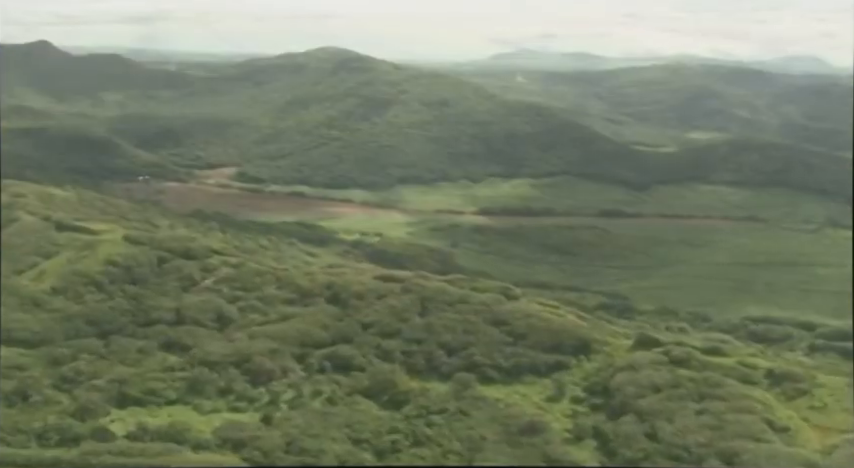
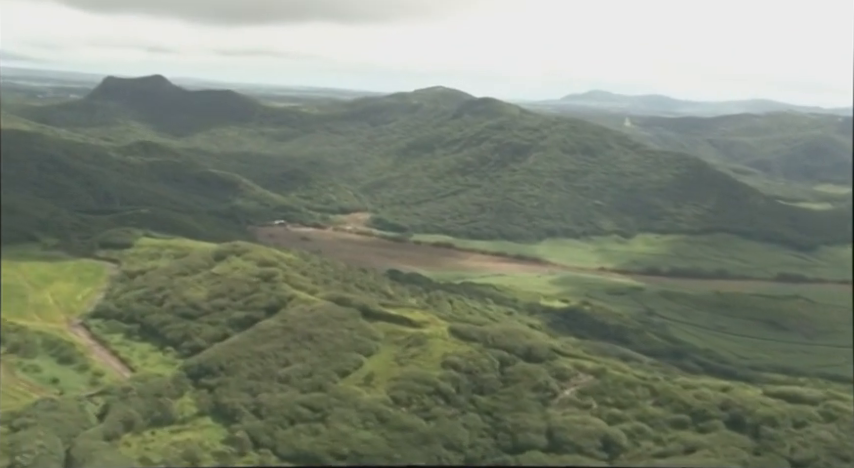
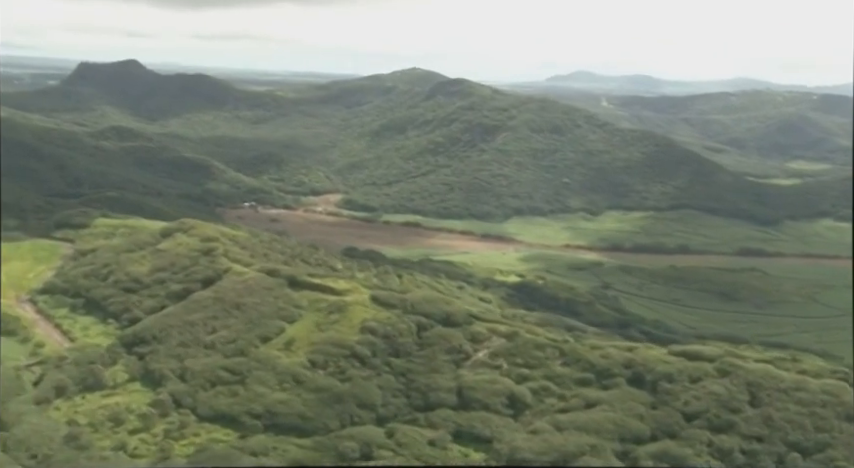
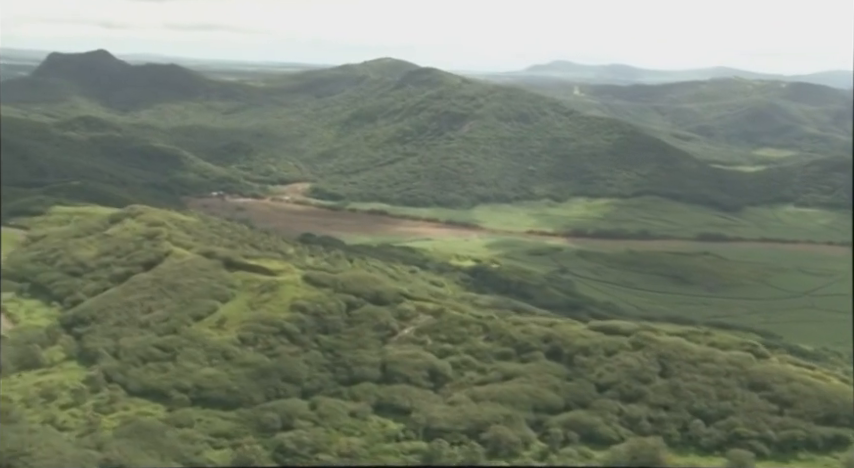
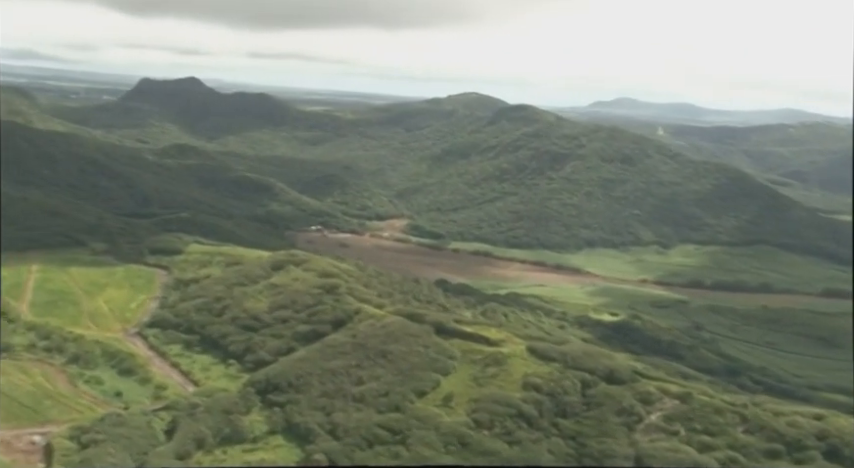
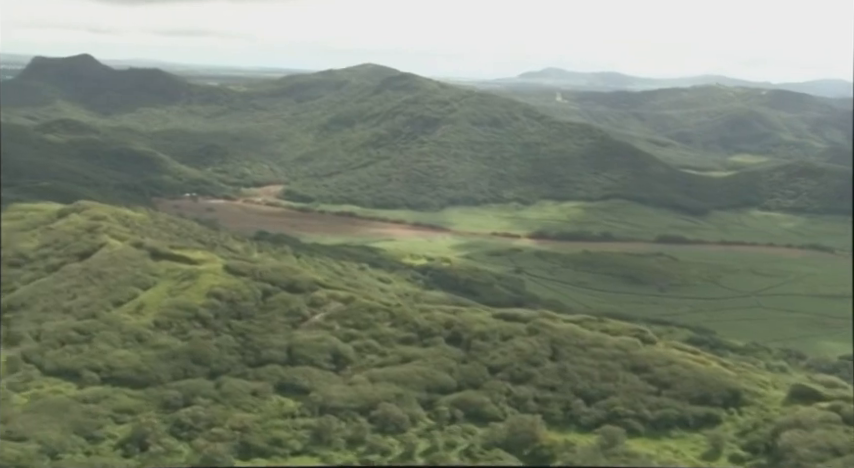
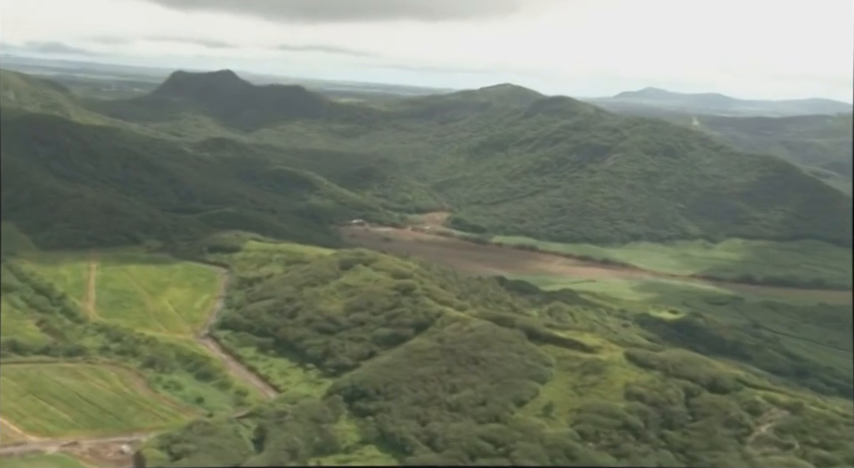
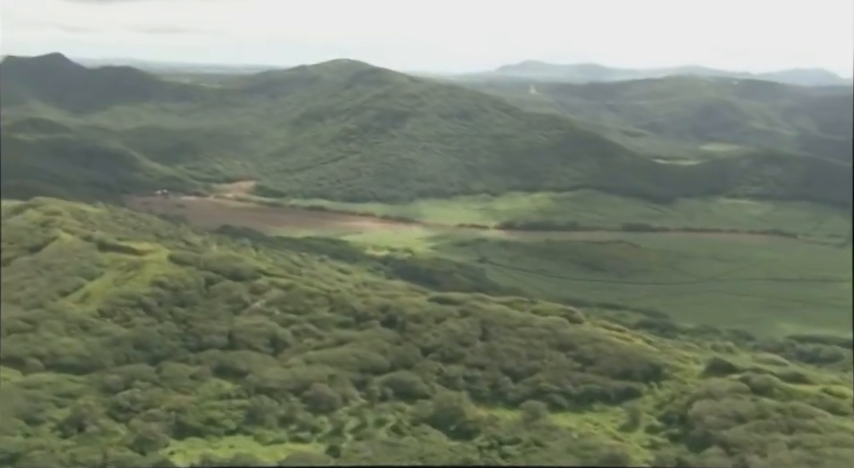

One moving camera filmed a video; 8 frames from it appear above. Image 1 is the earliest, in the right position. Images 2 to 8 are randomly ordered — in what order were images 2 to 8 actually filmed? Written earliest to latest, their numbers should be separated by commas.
8, 6, 4, 3, 2, 5, 7
